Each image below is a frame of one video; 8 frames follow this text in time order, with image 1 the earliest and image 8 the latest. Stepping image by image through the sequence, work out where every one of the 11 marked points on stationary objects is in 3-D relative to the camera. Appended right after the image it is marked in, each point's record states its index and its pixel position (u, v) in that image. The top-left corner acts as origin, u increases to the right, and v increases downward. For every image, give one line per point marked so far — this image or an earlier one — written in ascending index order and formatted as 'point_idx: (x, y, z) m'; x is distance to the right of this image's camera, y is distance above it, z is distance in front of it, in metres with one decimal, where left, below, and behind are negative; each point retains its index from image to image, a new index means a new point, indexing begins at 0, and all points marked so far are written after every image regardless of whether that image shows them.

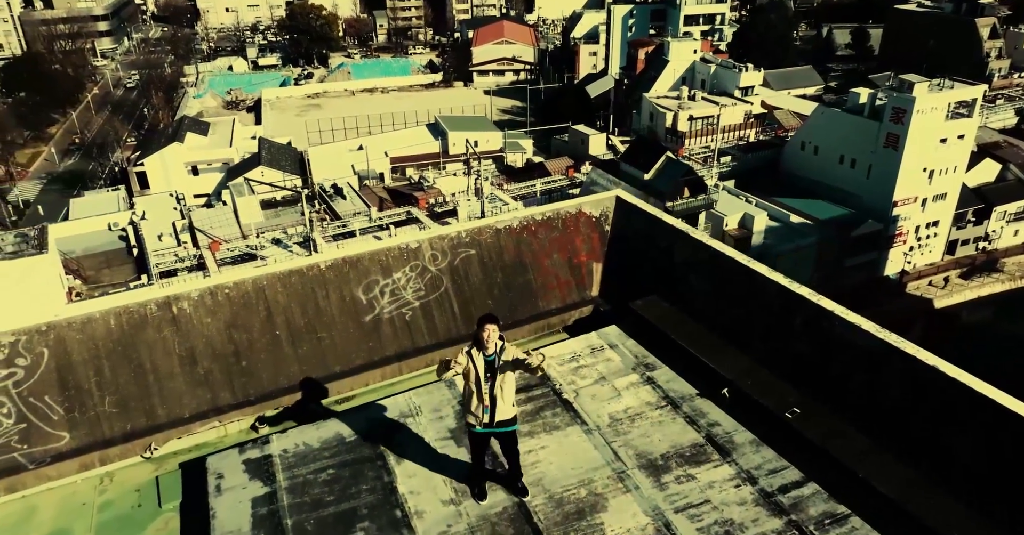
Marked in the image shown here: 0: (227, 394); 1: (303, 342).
0: (-6.1, -2.7, +14.3) m
1: (-4.7, -1.7, +15.1) m
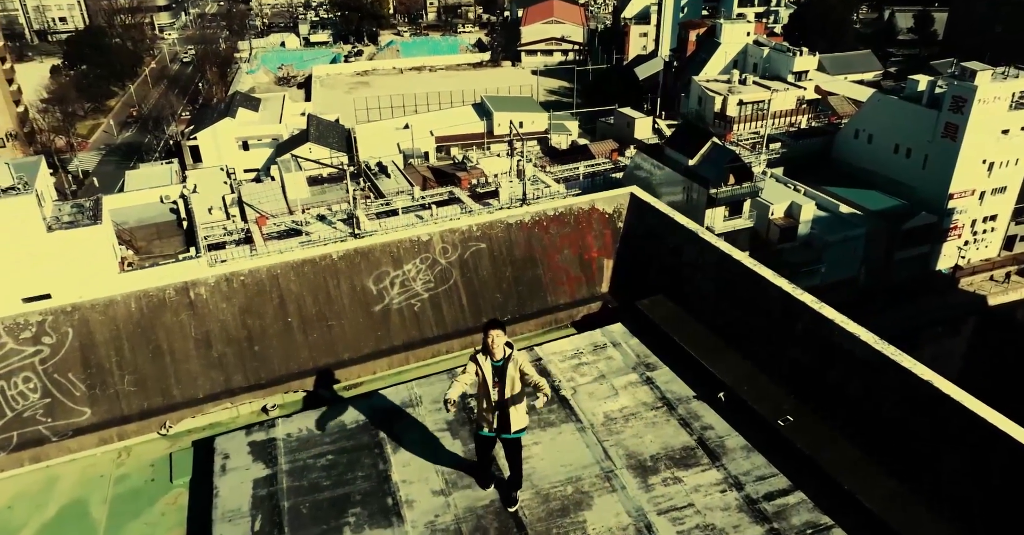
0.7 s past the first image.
0: (-6.1, -2.4, +14.9) m
1: (-4.6, -1.4, +15.6) m
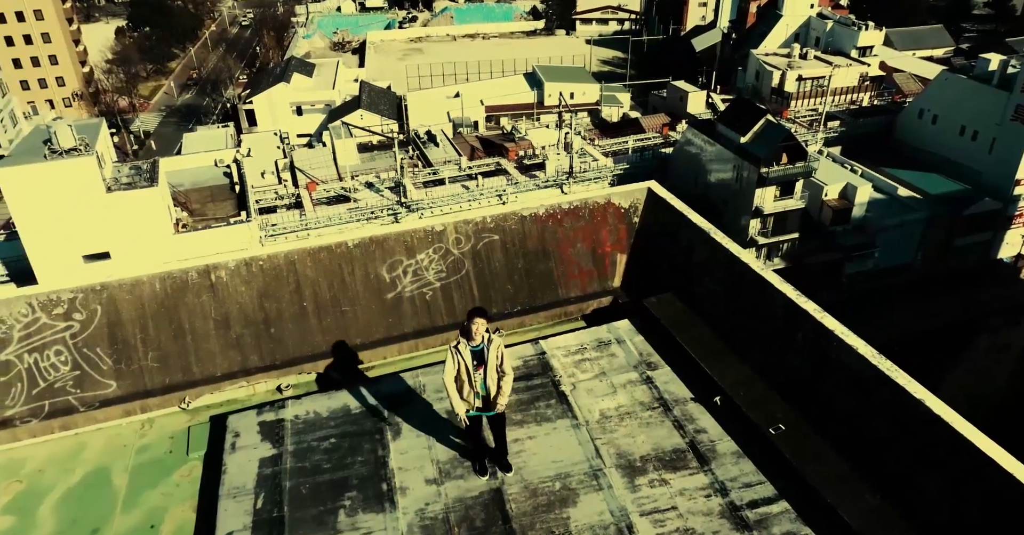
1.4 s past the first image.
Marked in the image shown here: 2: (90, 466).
0: (-6.0, -2.1, +15.6) m
1: (-4.4, -1.1, +16.2) m
2: (-8.6, -4.1, +13.7) m
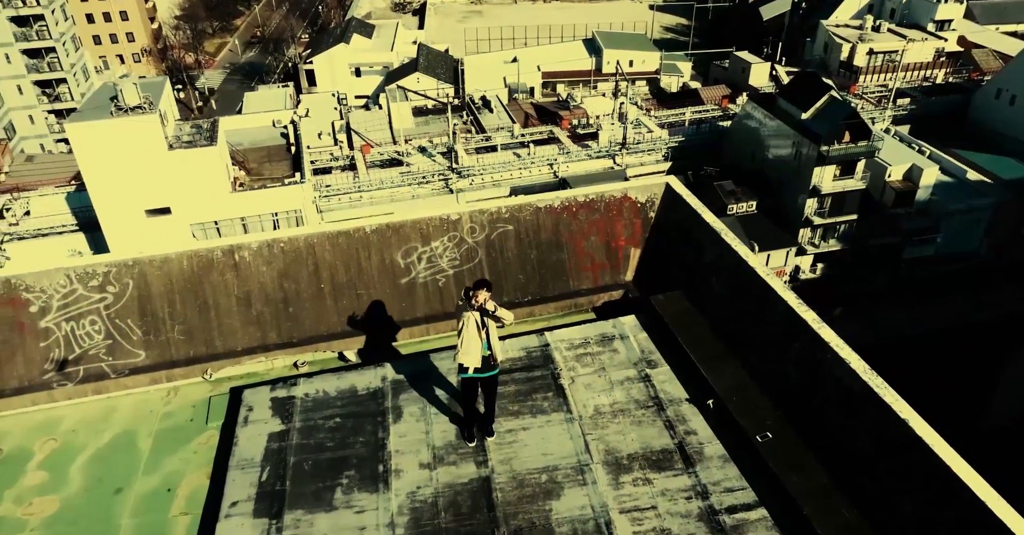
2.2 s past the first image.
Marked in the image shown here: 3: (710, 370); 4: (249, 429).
0: (-5.8, -1.6, +16.4) m
1: (-4.2, -0.7, +16.8) m
2: (-8.7, -3.6, +14.8) m
3: (+4.1, -2.2, +14.0) m
4: (-5.4, -3.3, +13.7) m
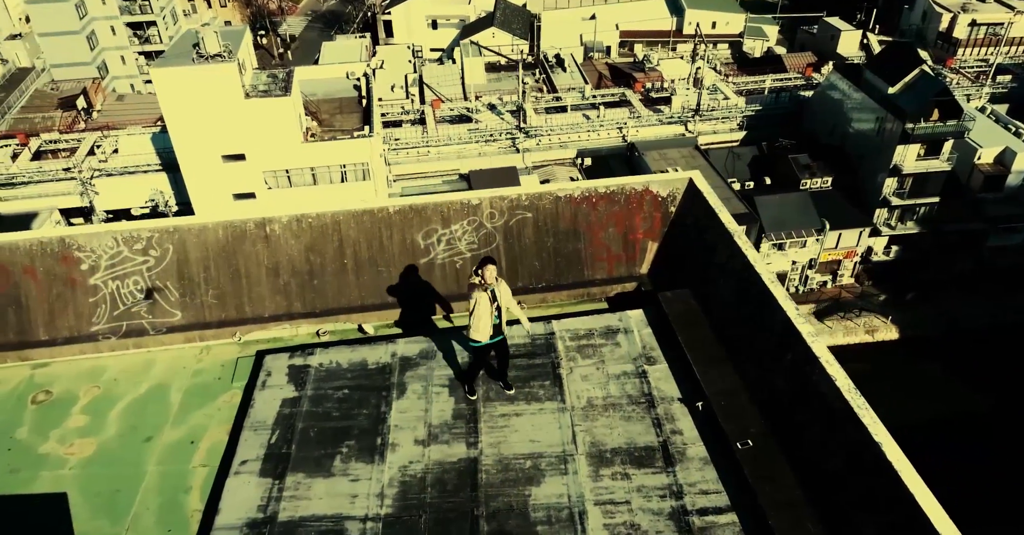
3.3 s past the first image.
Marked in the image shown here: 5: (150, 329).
0: (-5.6, -1.0, +17.5) m
1: (-3.9, -0.1, +17.7) m
2: (-8.7, -2.8, +16.2) m
3: (+4.1, -2.2, +14.2) m
4: (-5.5, -2.8, +14.8) m
5: (-9.2, -1.6, +16.9) m
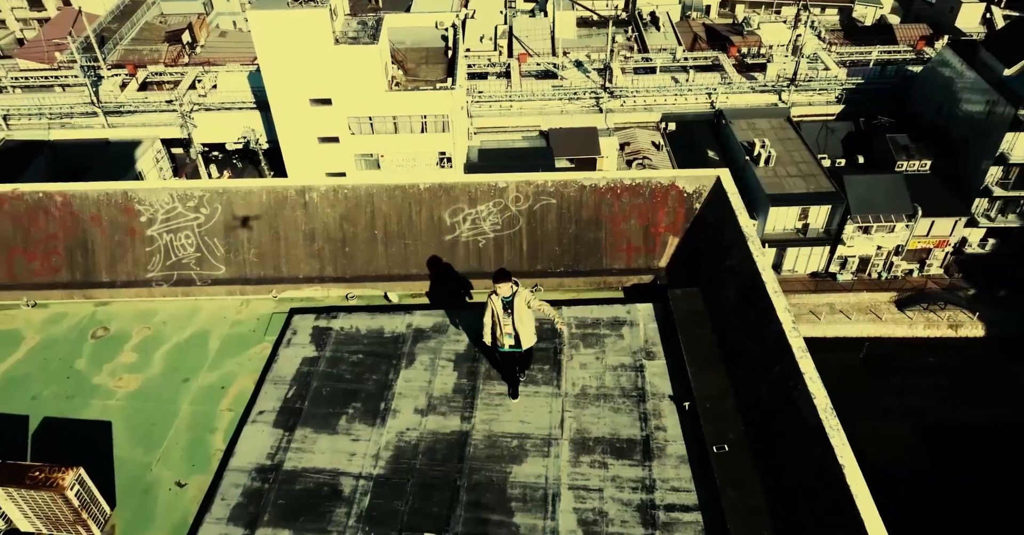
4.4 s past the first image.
0: (-5.1, 0.0, +18.8) m
1: (-3.3, +0.7, +18.7) m
2: (-8.4, -1.6, +17.9) m
3: (+4.0, -2.3, +14.6) m
4: (-5.4, -2.0, +16.2) m
5: (-8.8, -0.4, +18.6) m
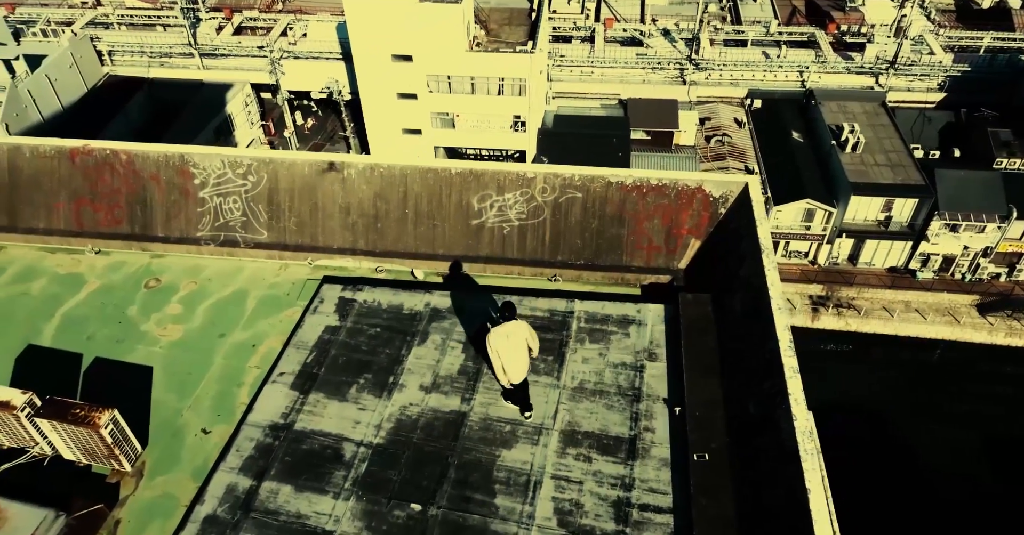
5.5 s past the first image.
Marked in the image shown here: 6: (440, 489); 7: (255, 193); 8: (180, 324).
0: (-4.4, +0.7, +19.8) m
1: (-2.6, +1.3, +19.6) m
2: (-8.0, -0.6, +19.4) m
3: (+4.0, -2.5, +15.0) m
4: (-5.1, -1.3, +17.4) m
5: (-8.1, +0.7, +20.0) m
6: (-1.5, -4.5, +13.5) m
7: (-7.7, +2.2, +19.9) m
8: (-9.1, -1.5, +18.4) m
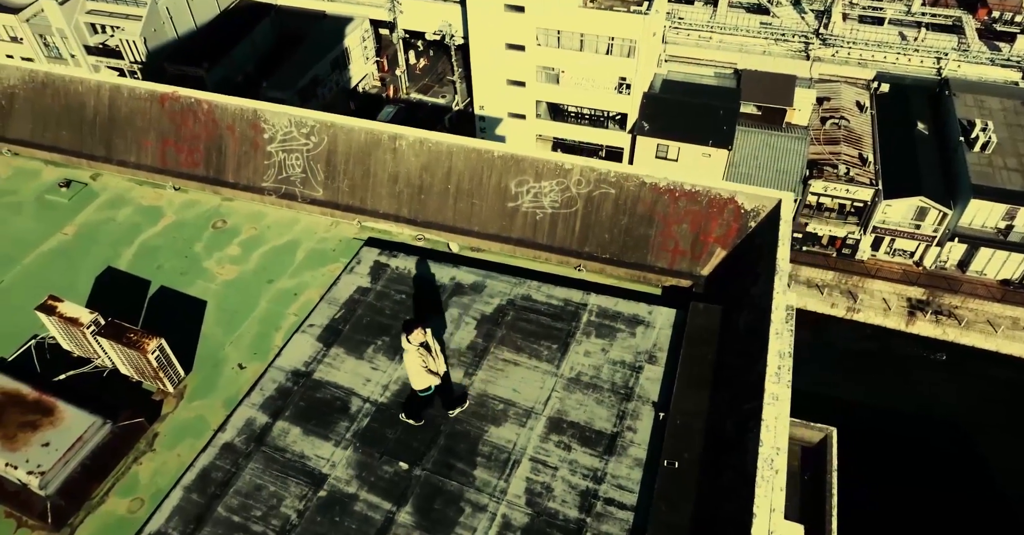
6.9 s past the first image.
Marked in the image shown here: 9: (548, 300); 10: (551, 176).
0: (-3.4, +1.8, +21.1) m
1: (-1.5, +2.1, +20.6) m
2: (-7.1, +0.9, +21.2) m
3: (+4.0, -2.9, +15.6) m
4: (-4.6, -0.3, +19.0) m
5: (-7.0, +2.3, +21.7) m
6: (-1.9, -4.1, +14.9) m
7: (-6.3, +3.7, +21.5) m
8: (-8.4, +0.1, +20.4) m
9: (+1.0, -0.9, +18.1) m
10: (+1.1, +2.7, +19.8) m
